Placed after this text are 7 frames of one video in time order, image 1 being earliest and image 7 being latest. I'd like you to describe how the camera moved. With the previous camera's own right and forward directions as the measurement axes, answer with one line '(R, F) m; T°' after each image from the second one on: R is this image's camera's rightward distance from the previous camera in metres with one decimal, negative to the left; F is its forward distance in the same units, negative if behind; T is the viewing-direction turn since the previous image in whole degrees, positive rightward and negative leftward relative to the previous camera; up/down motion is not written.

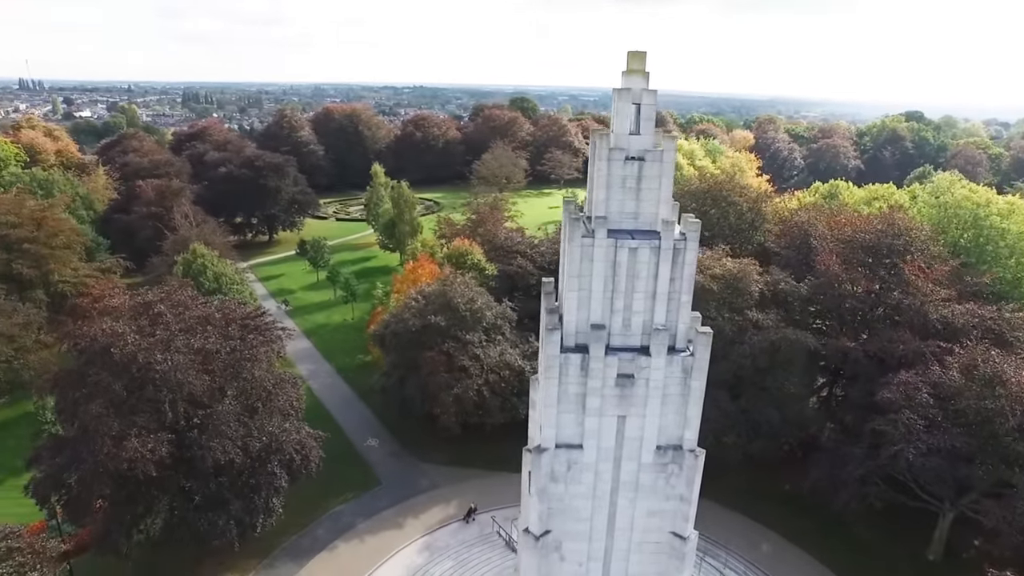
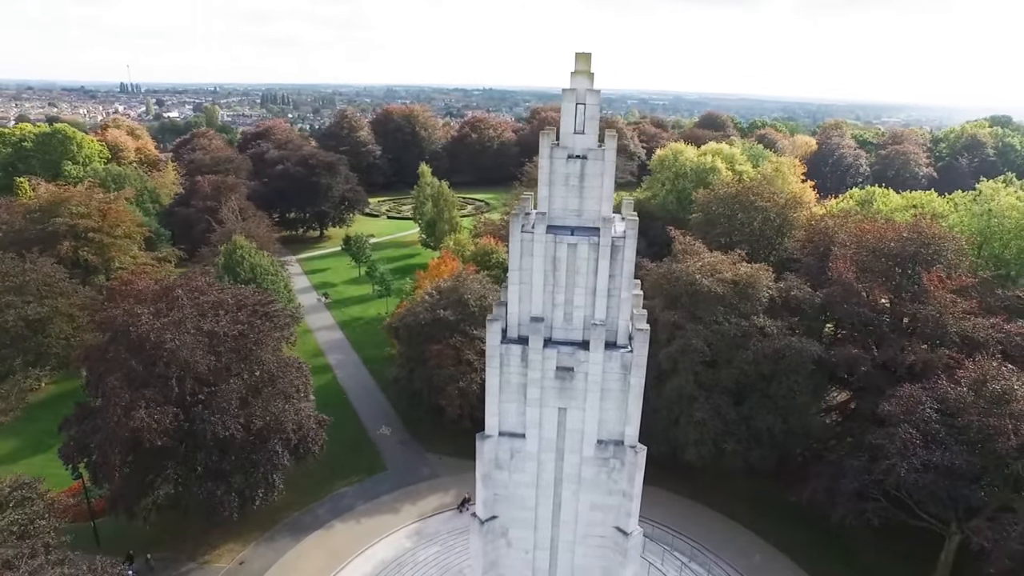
(+2.5, -0.4) m; -6°
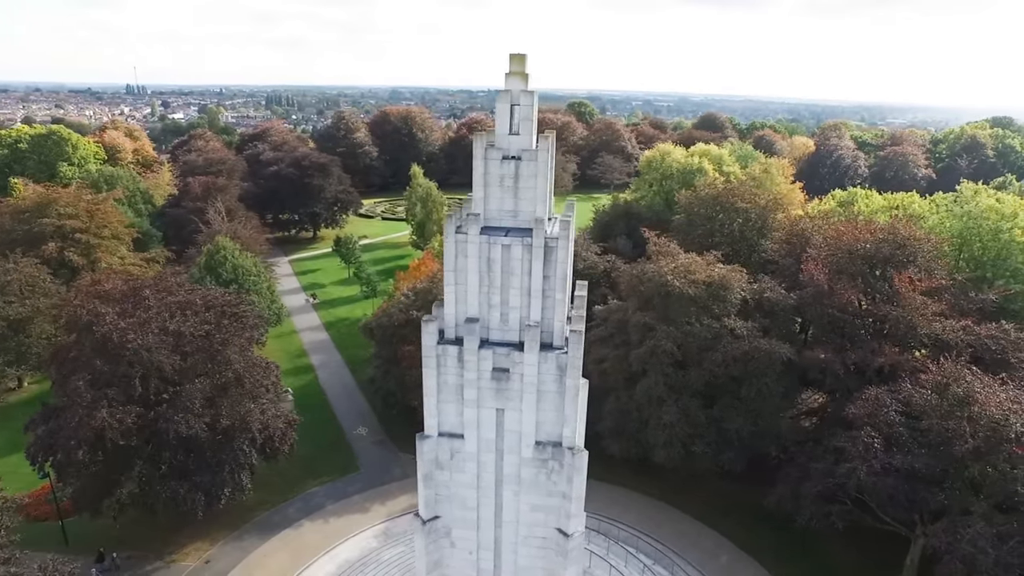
(+1.5, 0.0) m; -1°
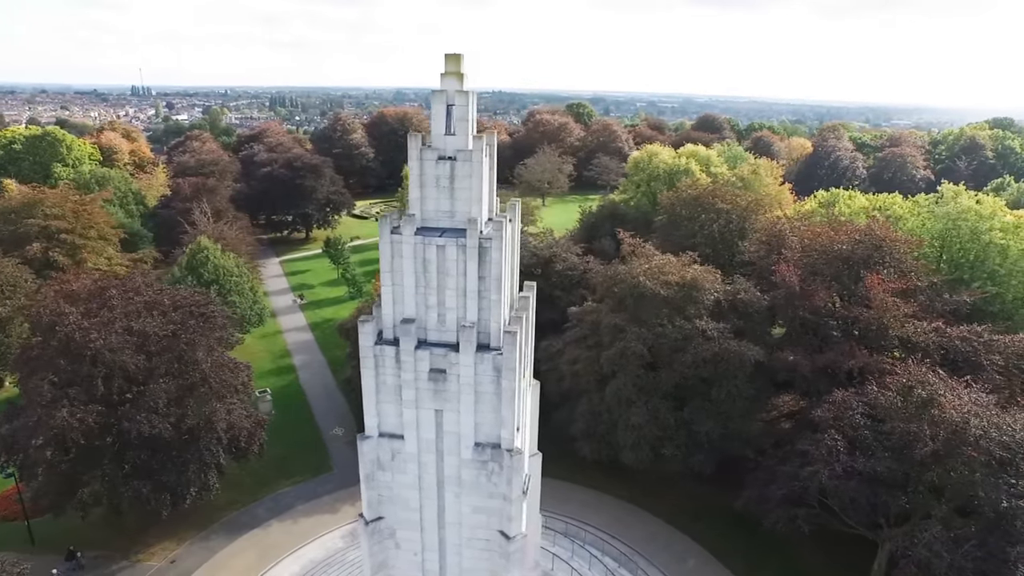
(+1.4, +0.1) m; -1°
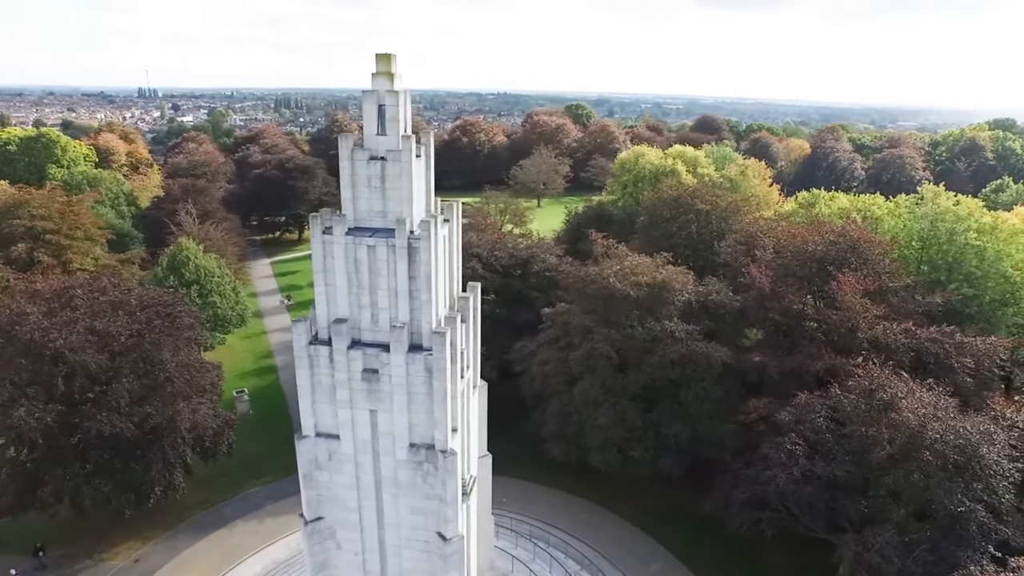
(+1.5, +0.1) m; -1°
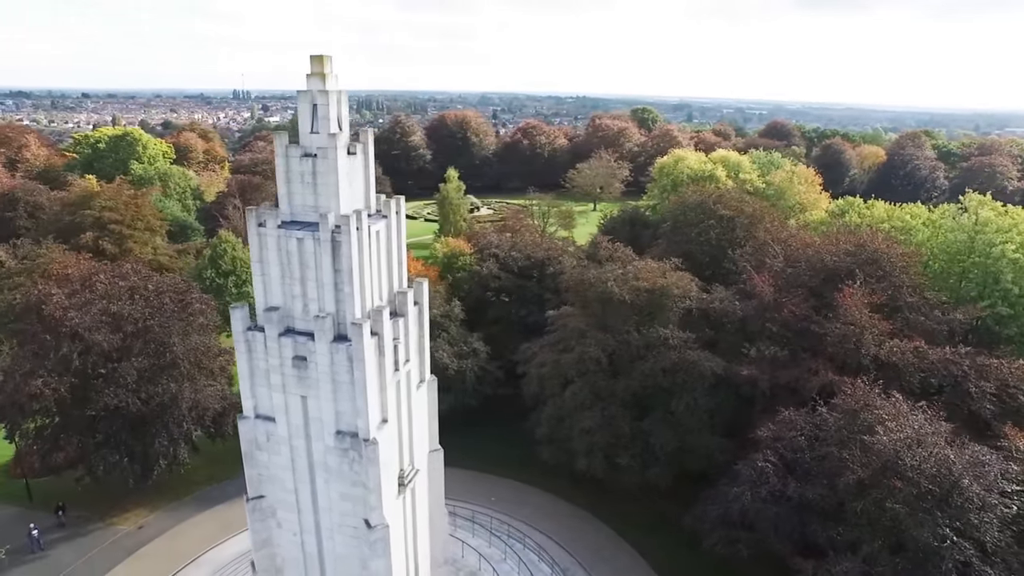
(+3.2, 0.0) m; -7°
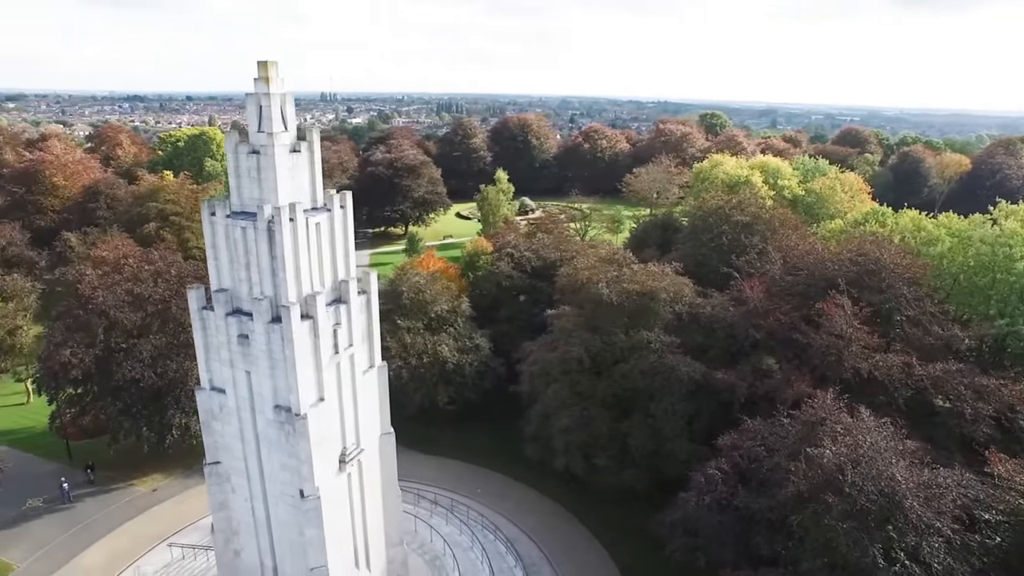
(+3.6, -0.5) m; -7°
